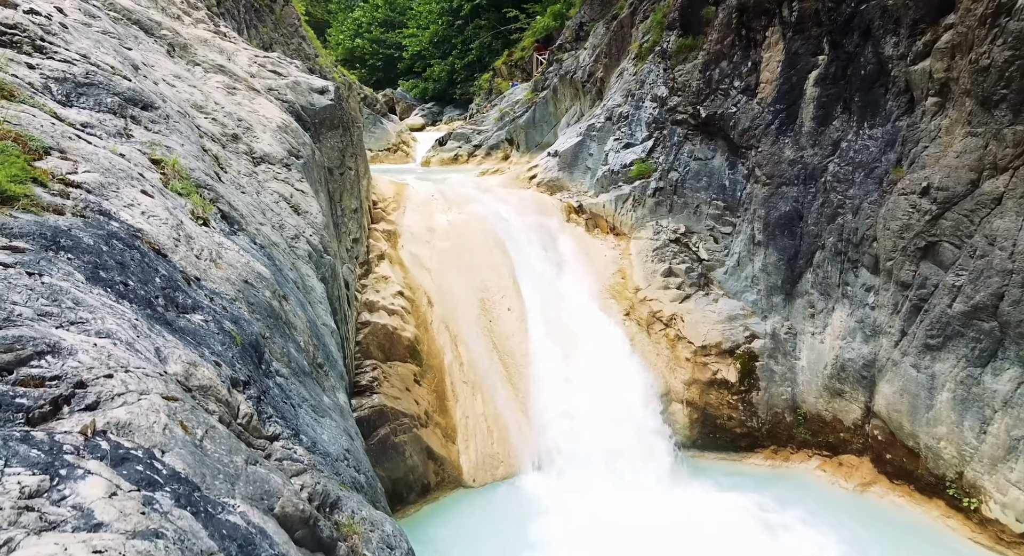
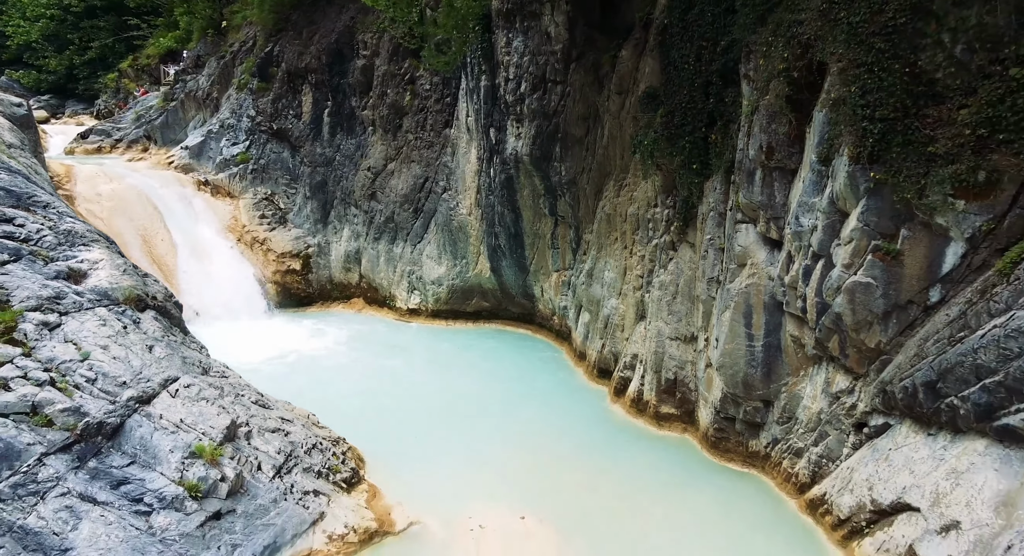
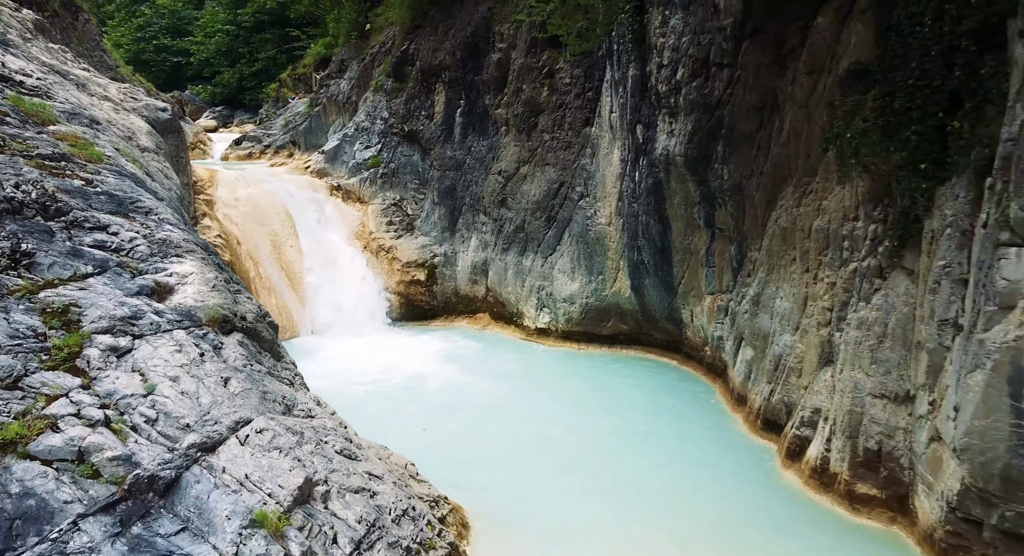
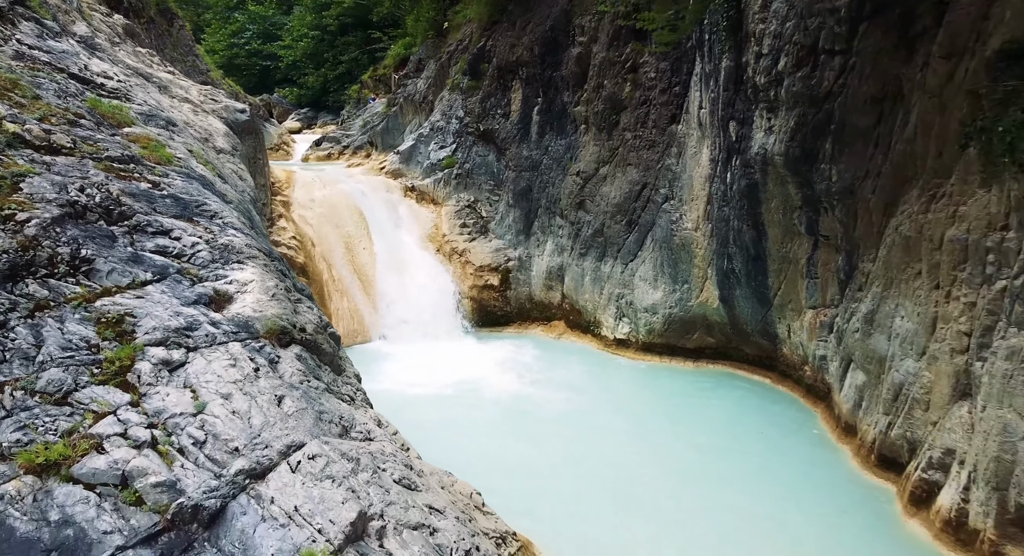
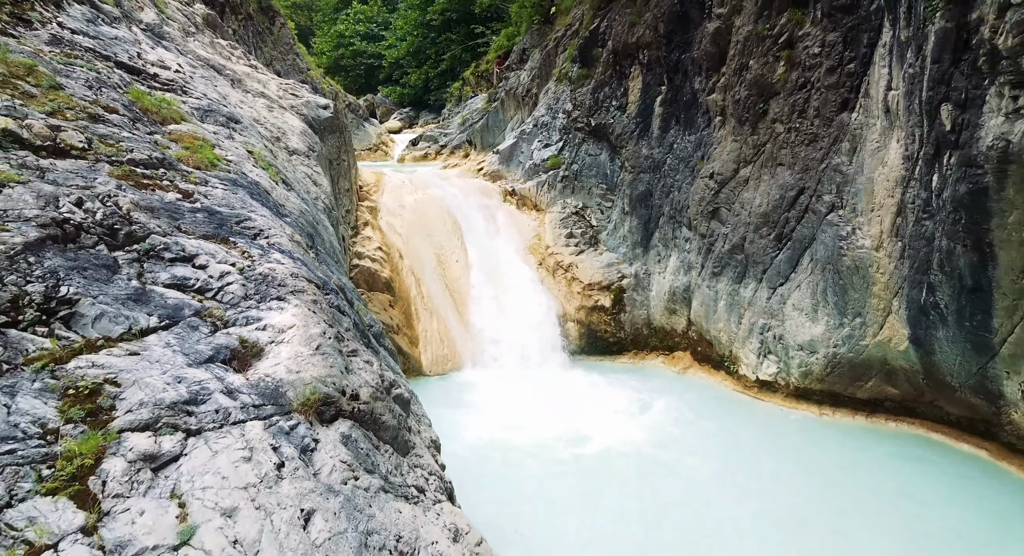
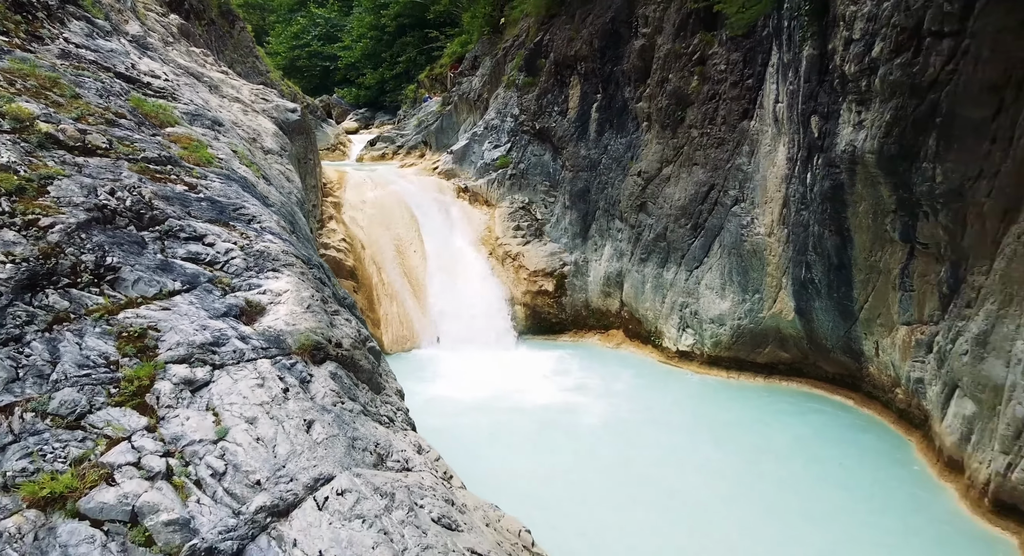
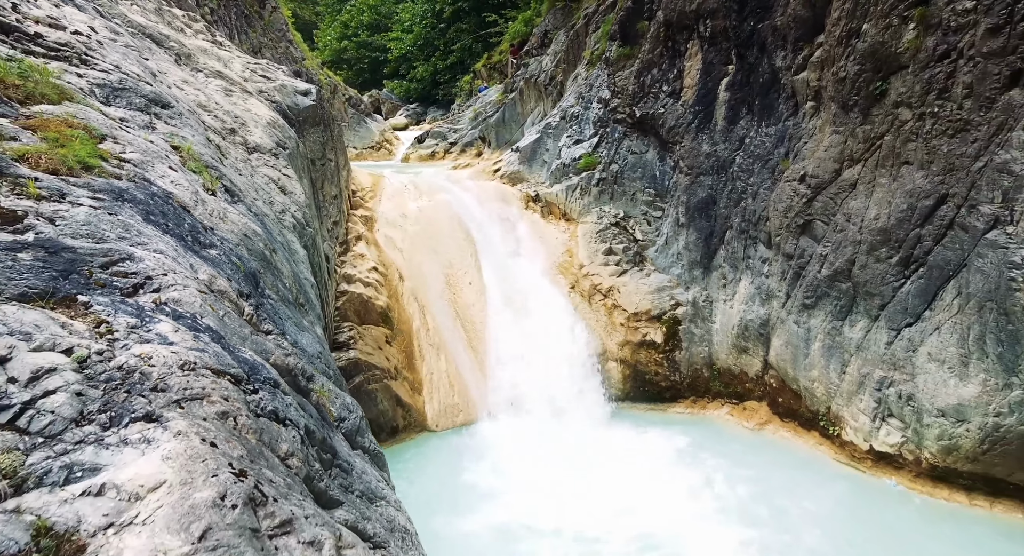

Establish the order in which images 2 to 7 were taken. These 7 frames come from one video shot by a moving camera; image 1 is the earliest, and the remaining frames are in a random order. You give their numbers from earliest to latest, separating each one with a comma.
7, 5, 6, 4, 3, 2
